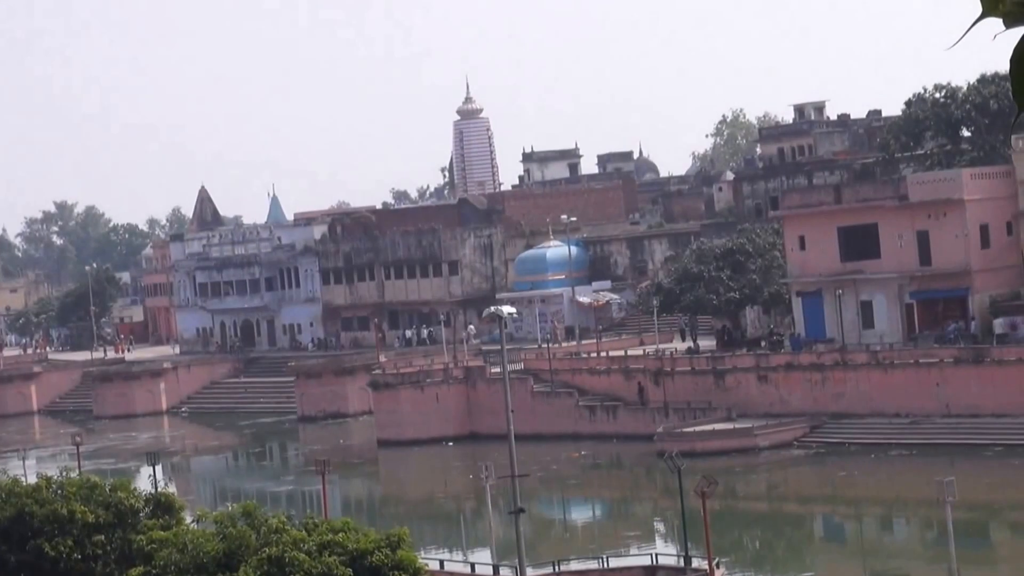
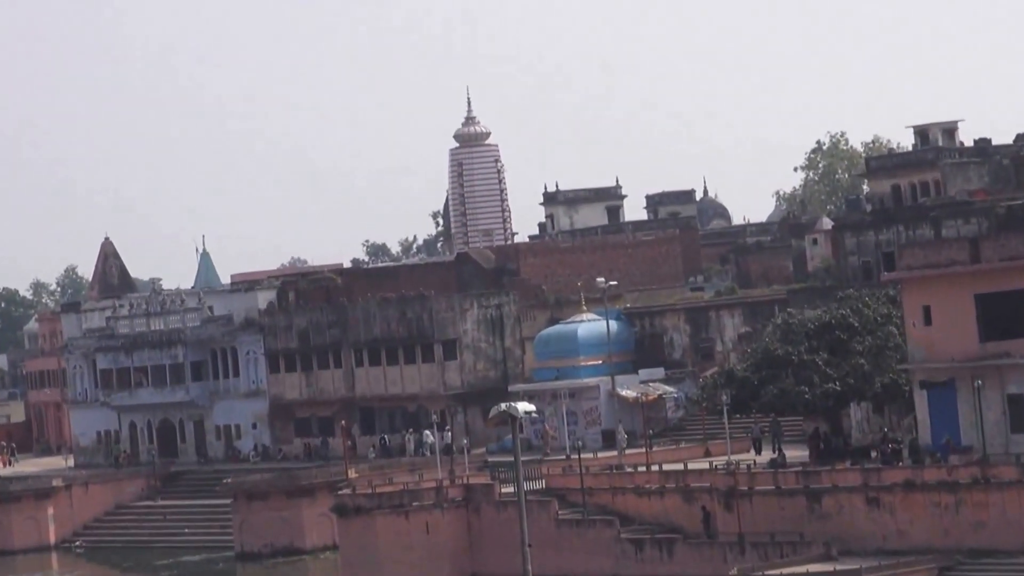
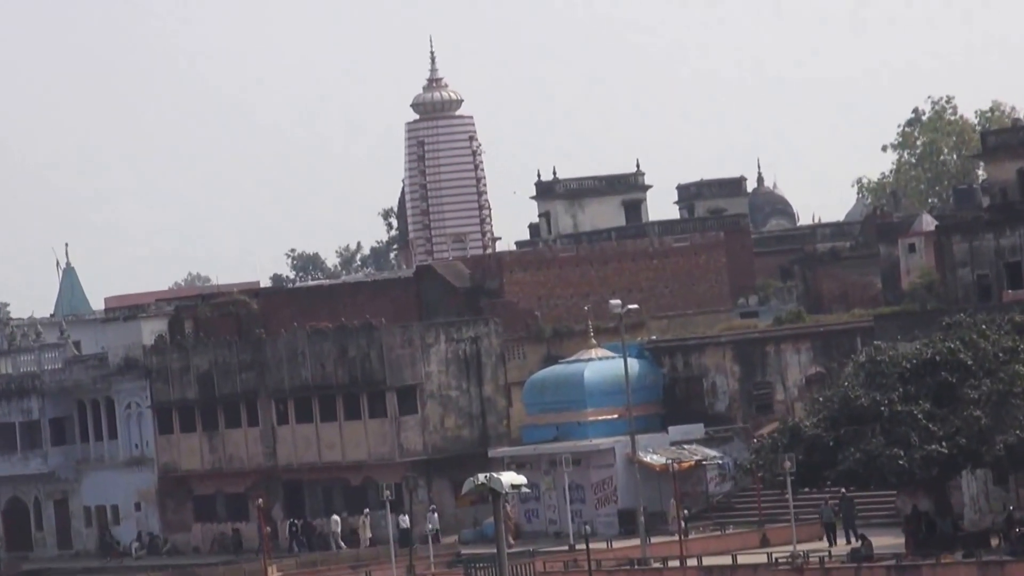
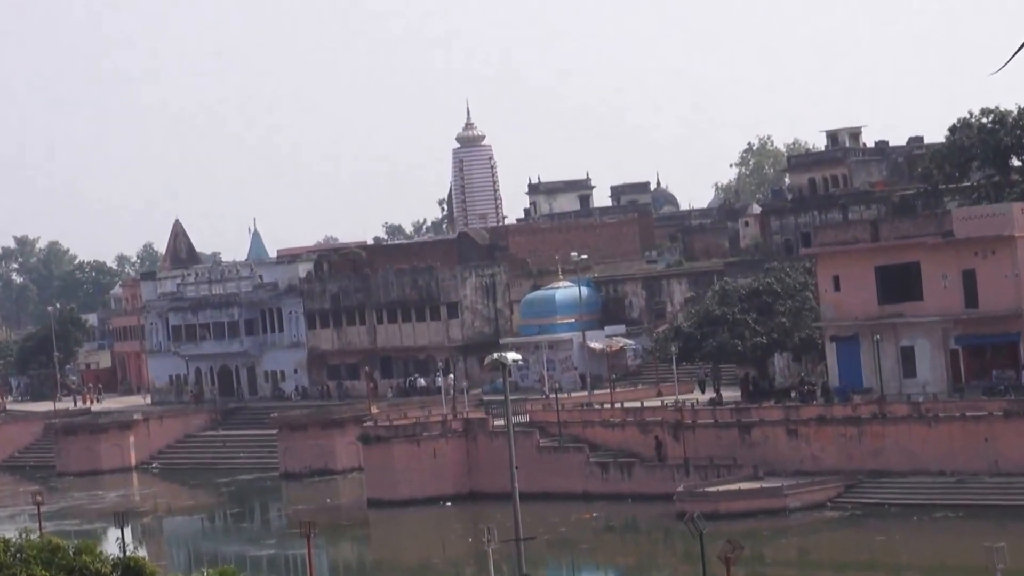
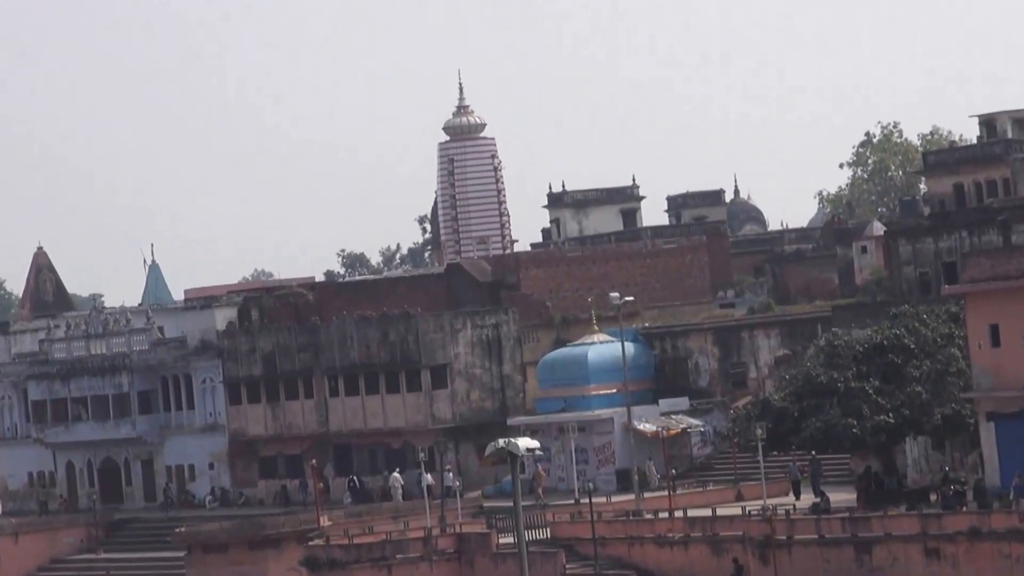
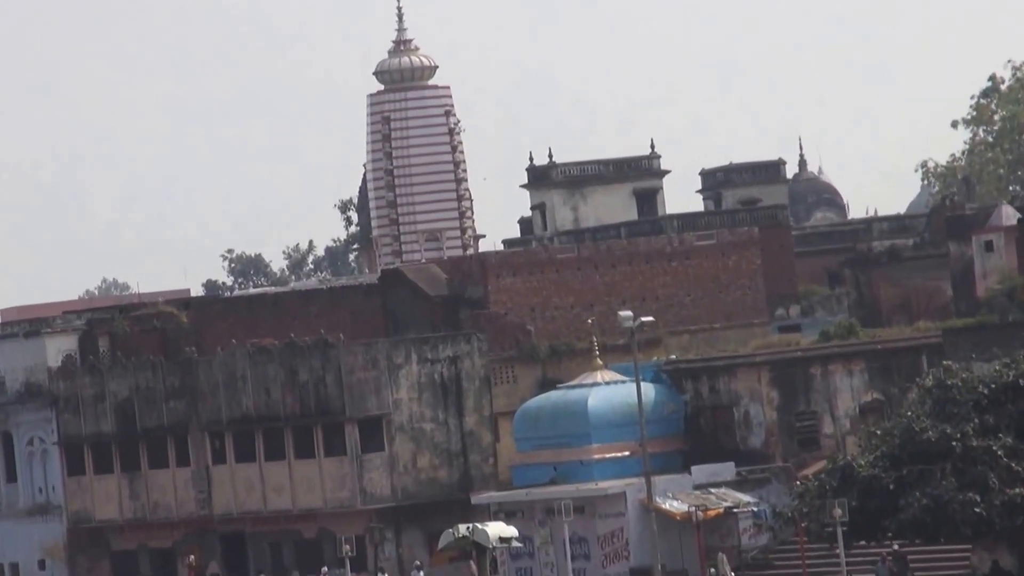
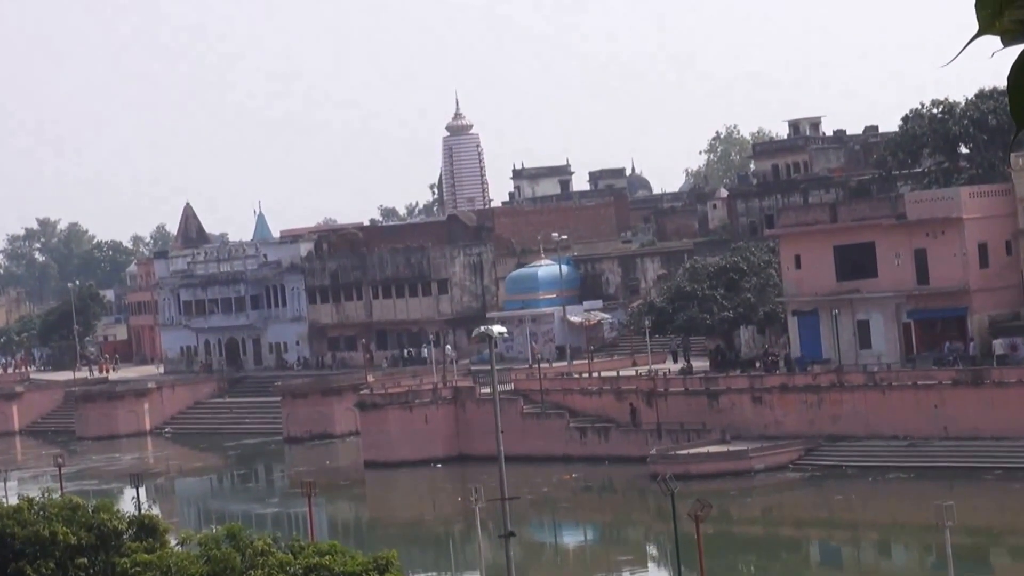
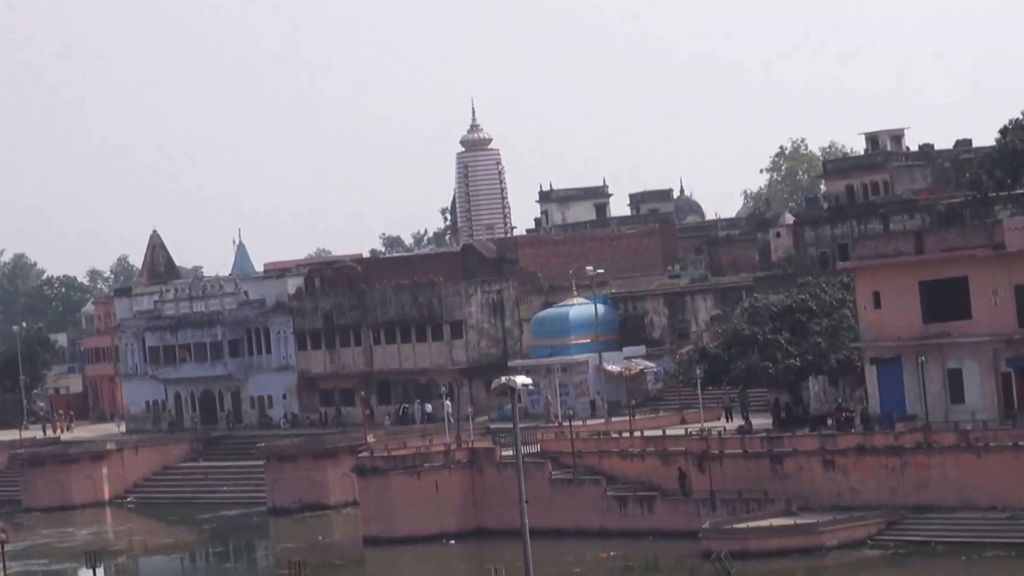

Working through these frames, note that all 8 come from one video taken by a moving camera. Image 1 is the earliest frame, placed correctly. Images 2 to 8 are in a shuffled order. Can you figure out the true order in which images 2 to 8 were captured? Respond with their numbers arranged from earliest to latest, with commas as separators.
7, 4, 8, 2, 5, 3, 6
